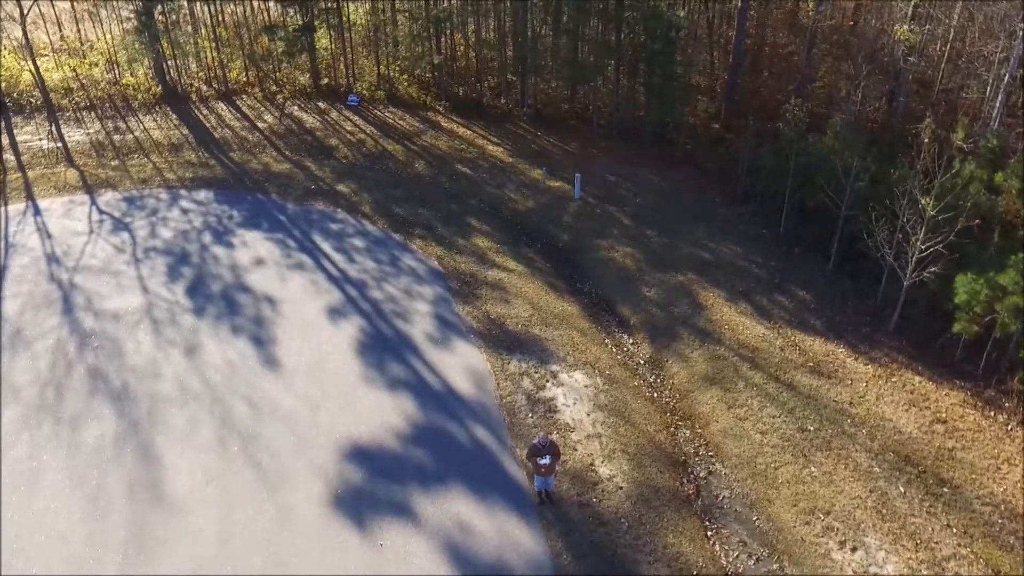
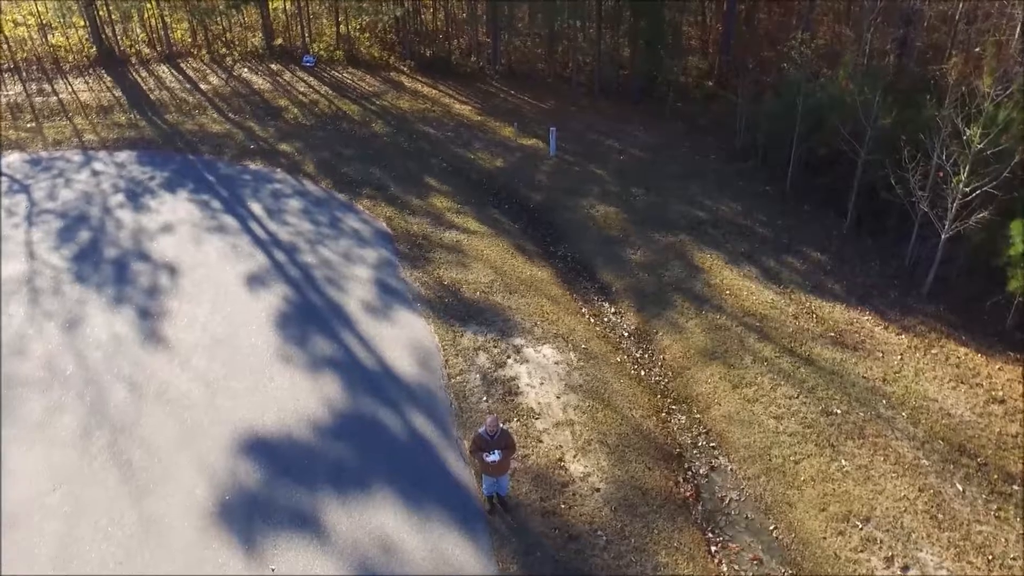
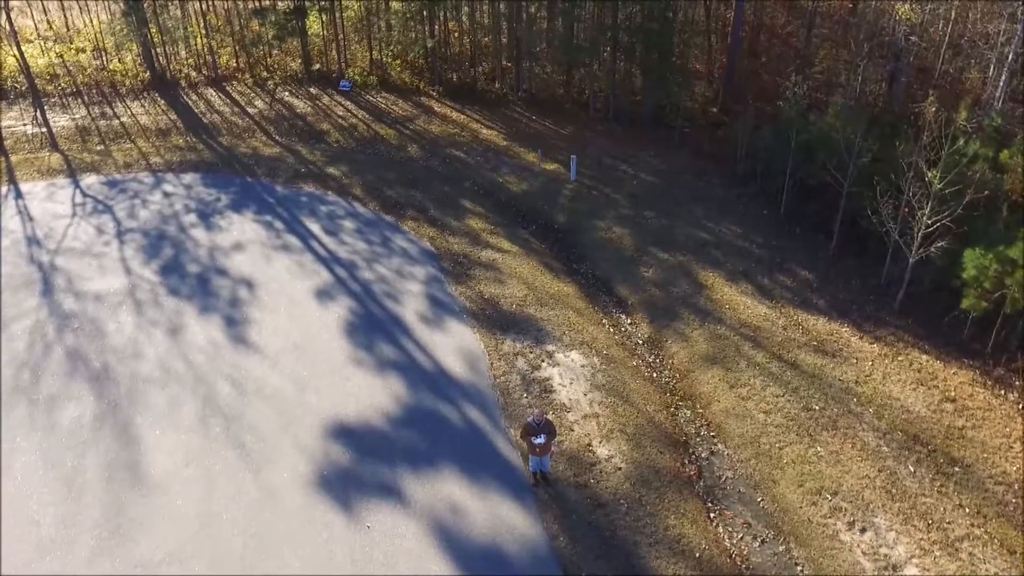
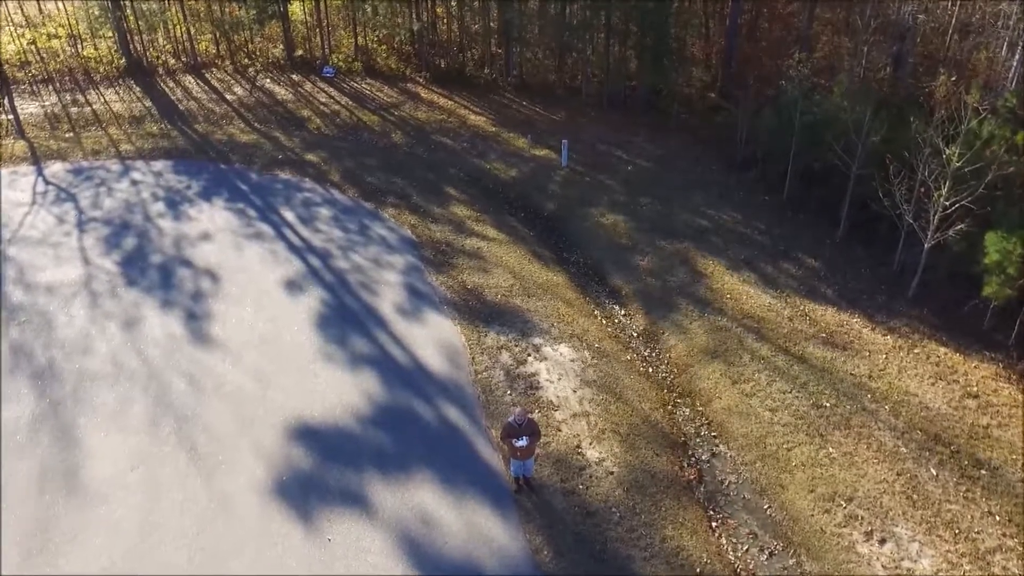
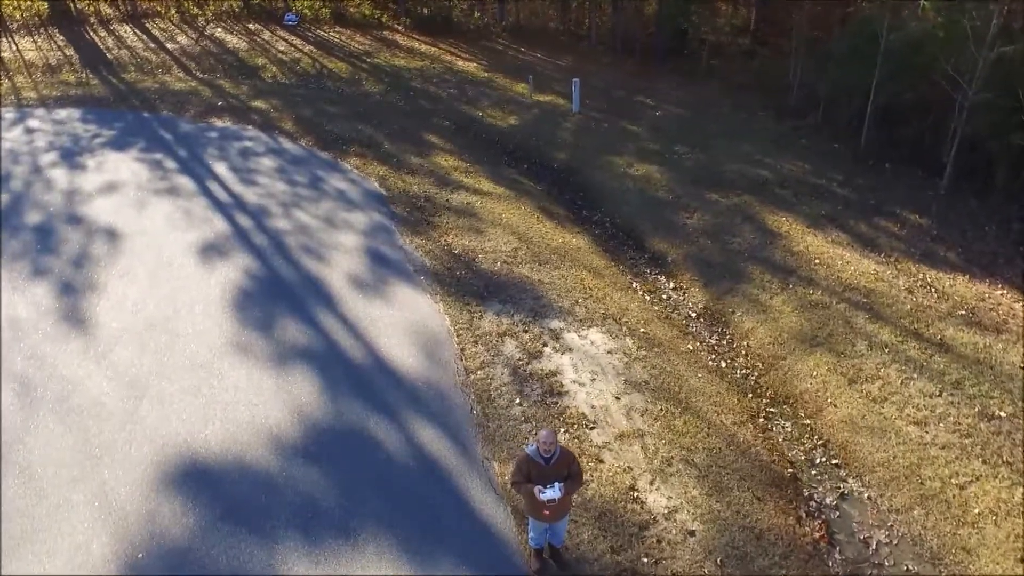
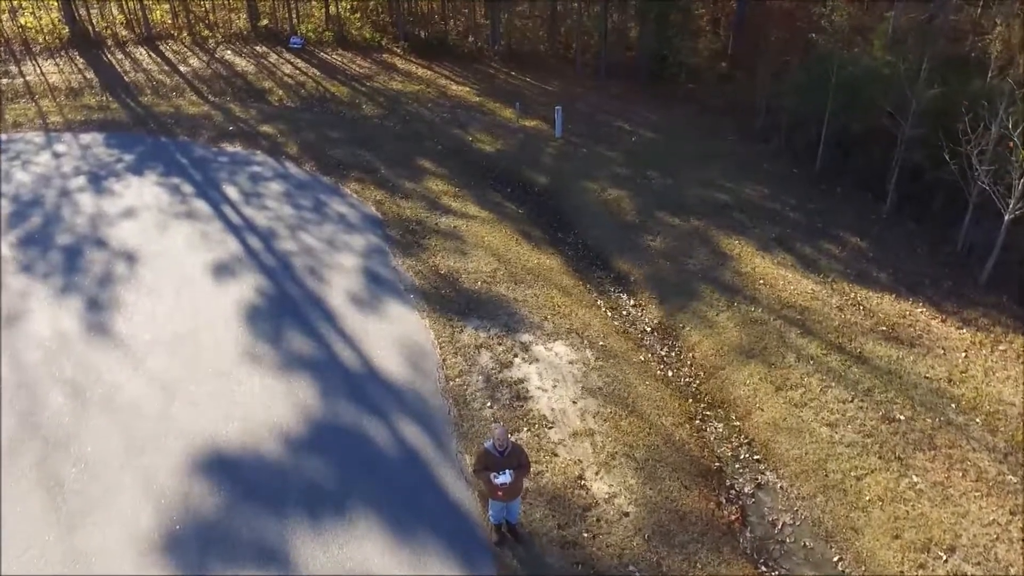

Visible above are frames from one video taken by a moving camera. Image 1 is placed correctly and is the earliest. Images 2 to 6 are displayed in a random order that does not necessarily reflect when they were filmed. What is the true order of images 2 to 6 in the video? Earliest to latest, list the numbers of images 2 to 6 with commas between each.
3, 4, 2, 6, 5
